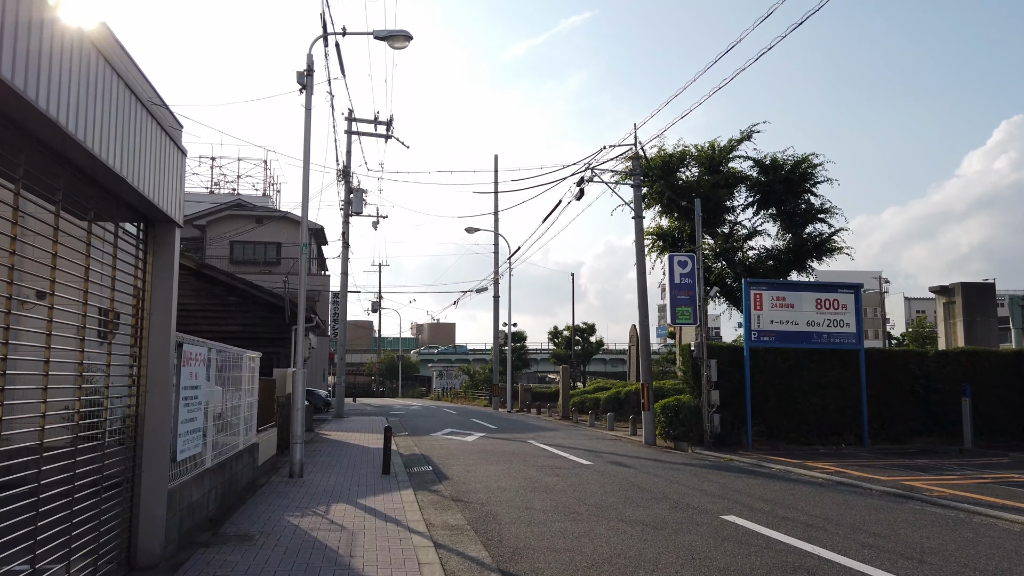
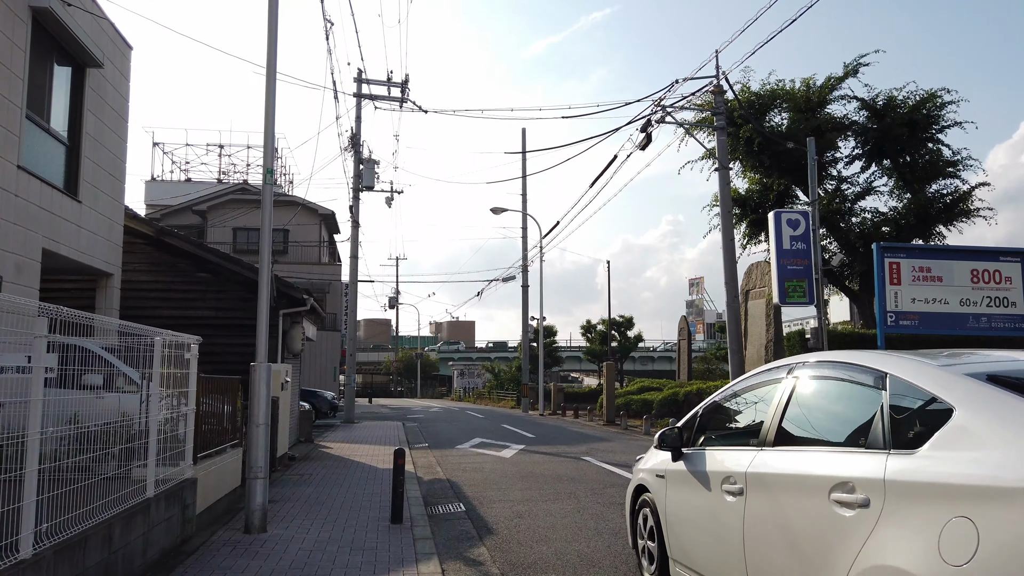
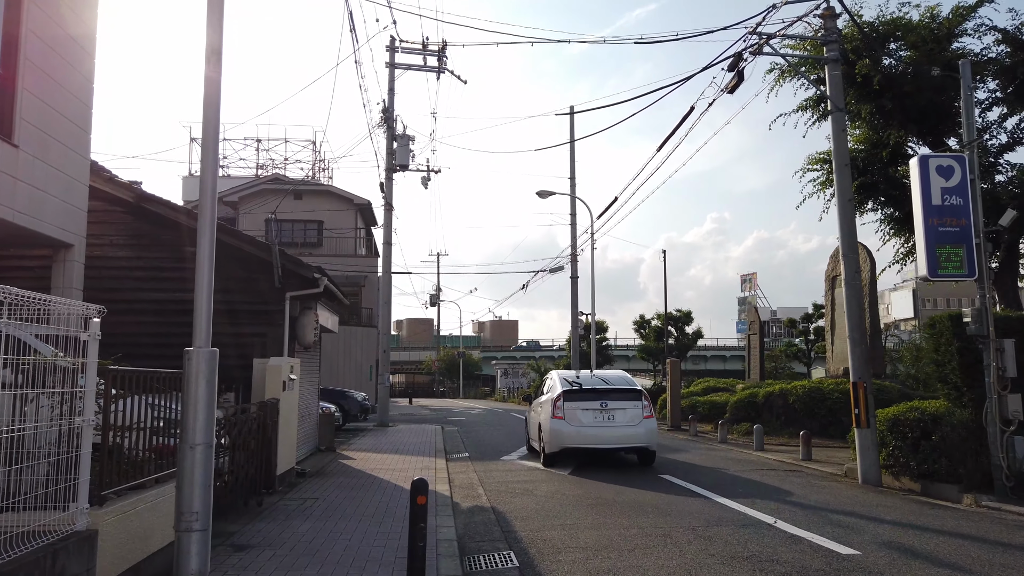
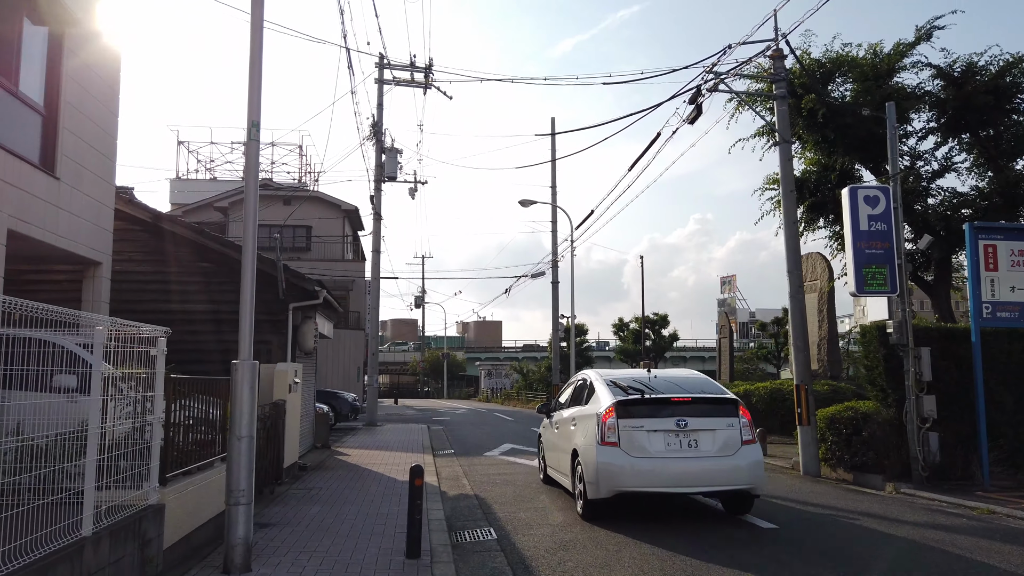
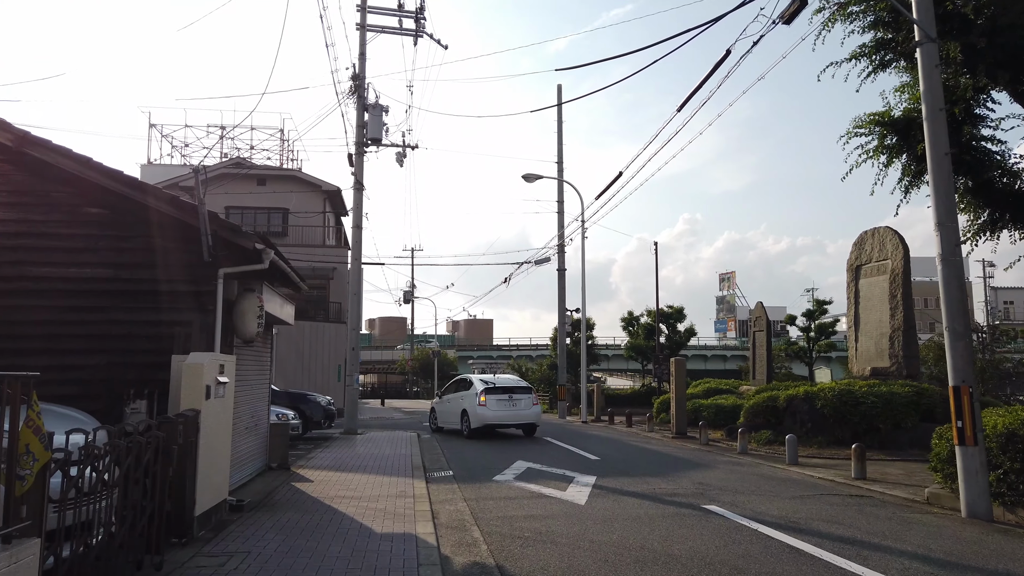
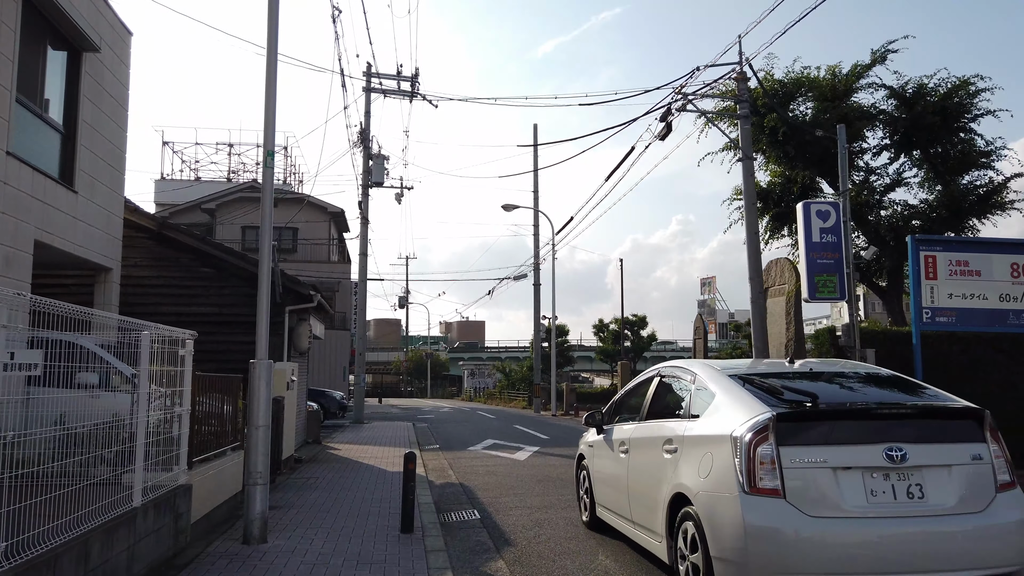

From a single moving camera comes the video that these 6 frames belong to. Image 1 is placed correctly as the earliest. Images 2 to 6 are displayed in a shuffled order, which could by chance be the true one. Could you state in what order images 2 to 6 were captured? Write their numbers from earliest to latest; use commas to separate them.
2, 6, 4, 3, 5
